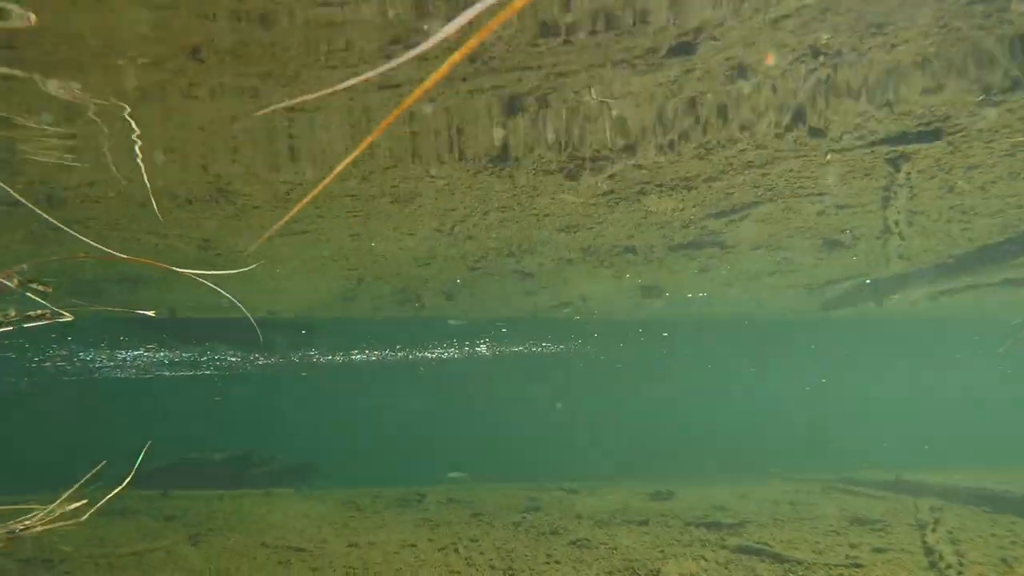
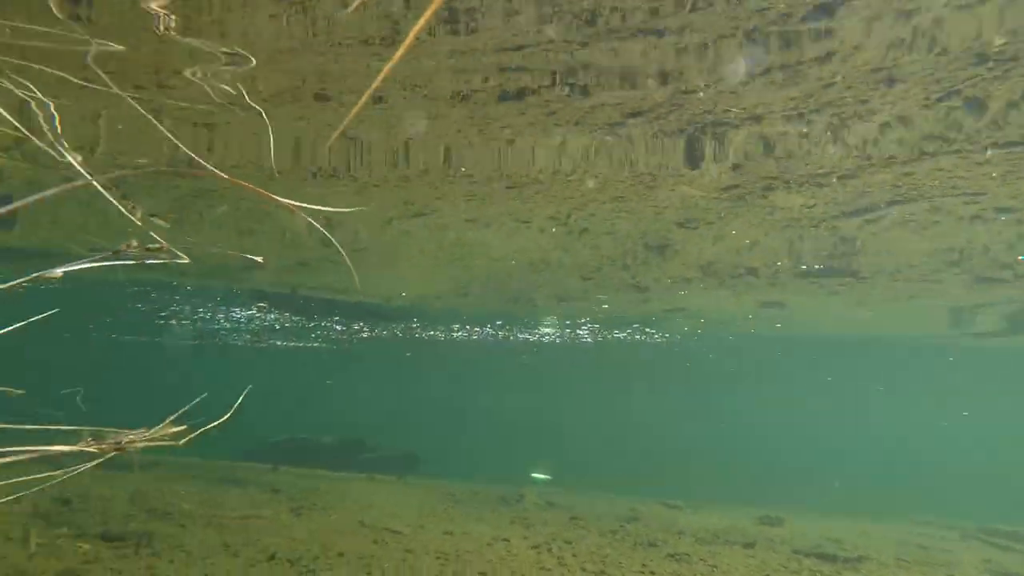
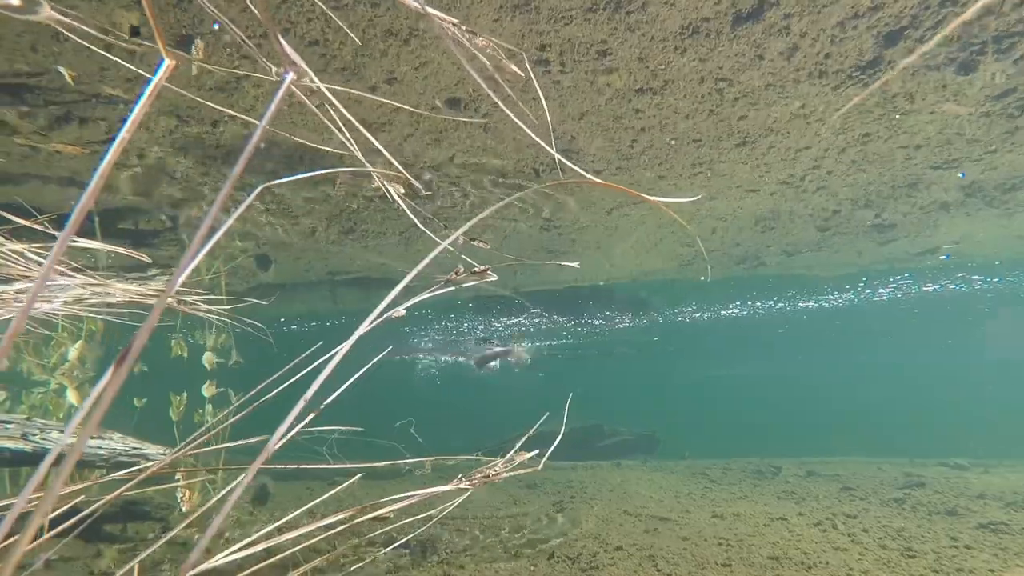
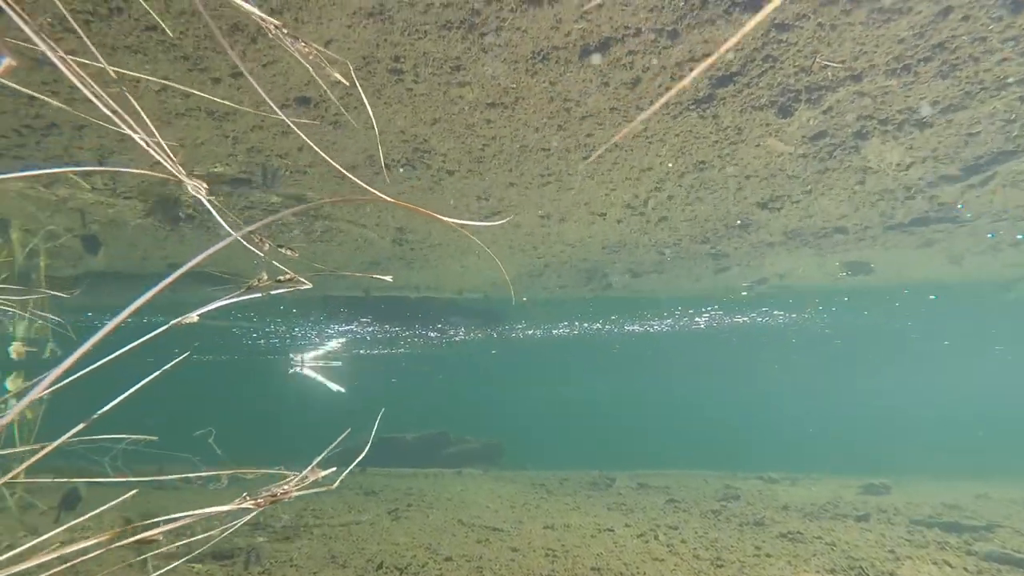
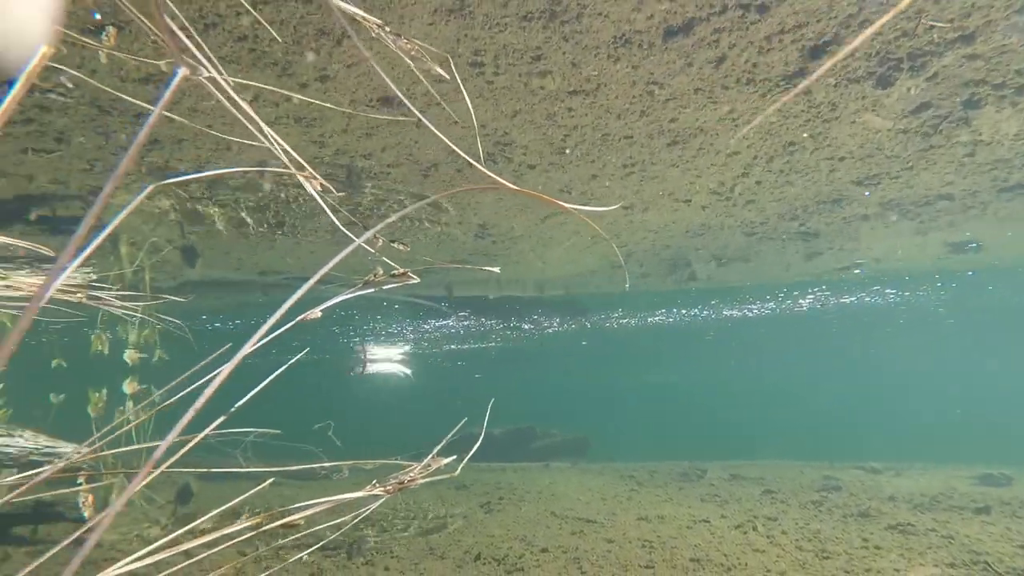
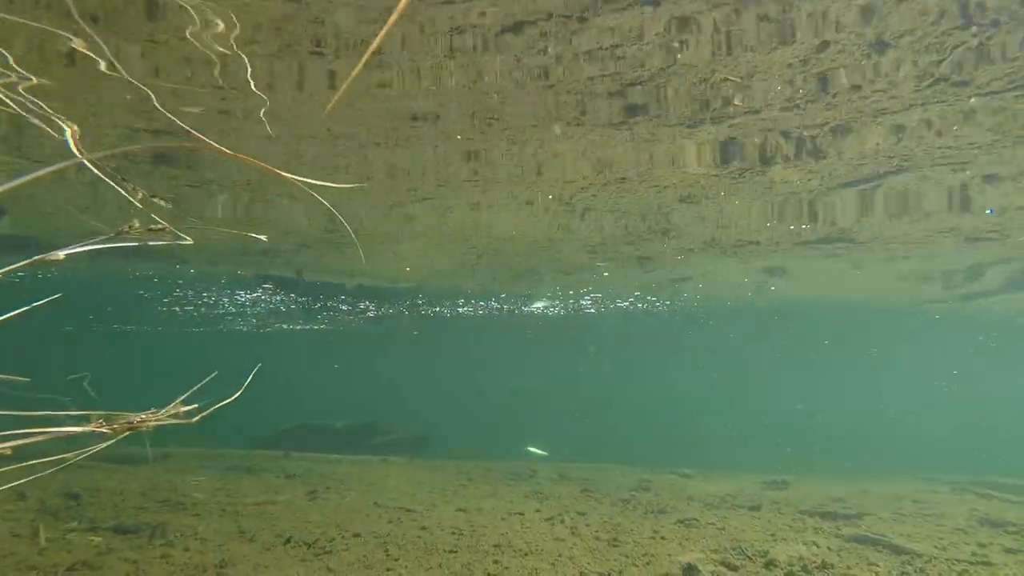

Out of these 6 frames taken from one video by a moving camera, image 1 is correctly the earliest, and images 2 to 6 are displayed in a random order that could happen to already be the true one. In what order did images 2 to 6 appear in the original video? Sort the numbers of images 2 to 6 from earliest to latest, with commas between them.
2, 6, 4, 5, 3
